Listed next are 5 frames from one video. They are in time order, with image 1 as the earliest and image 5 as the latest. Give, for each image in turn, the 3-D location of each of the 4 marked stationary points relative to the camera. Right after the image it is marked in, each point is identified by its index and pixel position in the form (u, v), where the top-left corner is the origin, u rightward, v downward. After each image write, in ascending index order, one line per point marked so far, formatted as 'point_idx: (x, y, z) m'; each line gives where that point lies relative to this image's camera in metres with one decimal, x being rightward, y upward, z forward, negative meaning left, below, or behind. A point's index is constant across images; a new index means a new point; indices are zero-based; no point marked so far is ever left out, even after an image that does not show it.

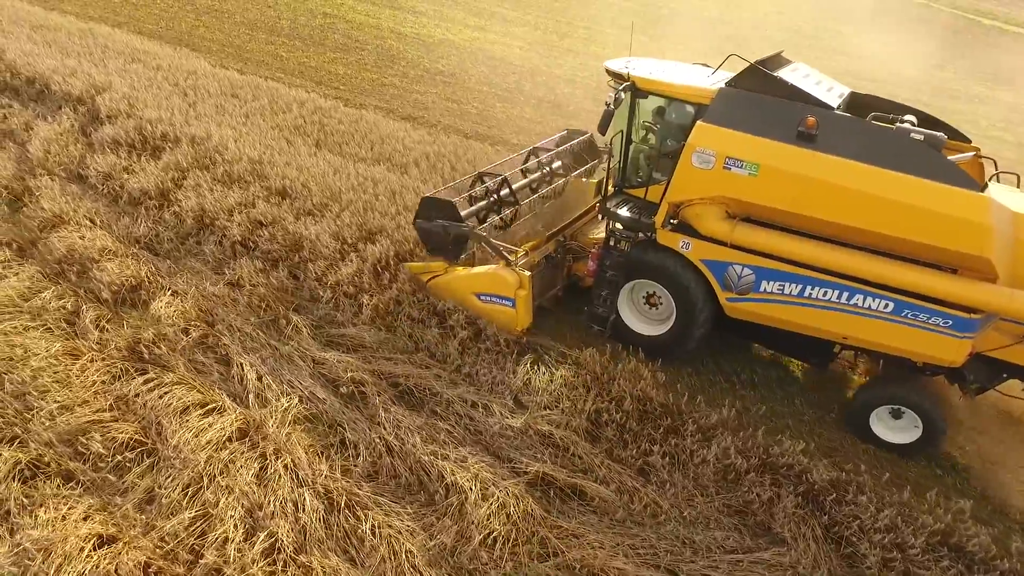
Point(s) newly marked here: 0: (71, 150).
0: (-5.1, +1.6, +6.8) m
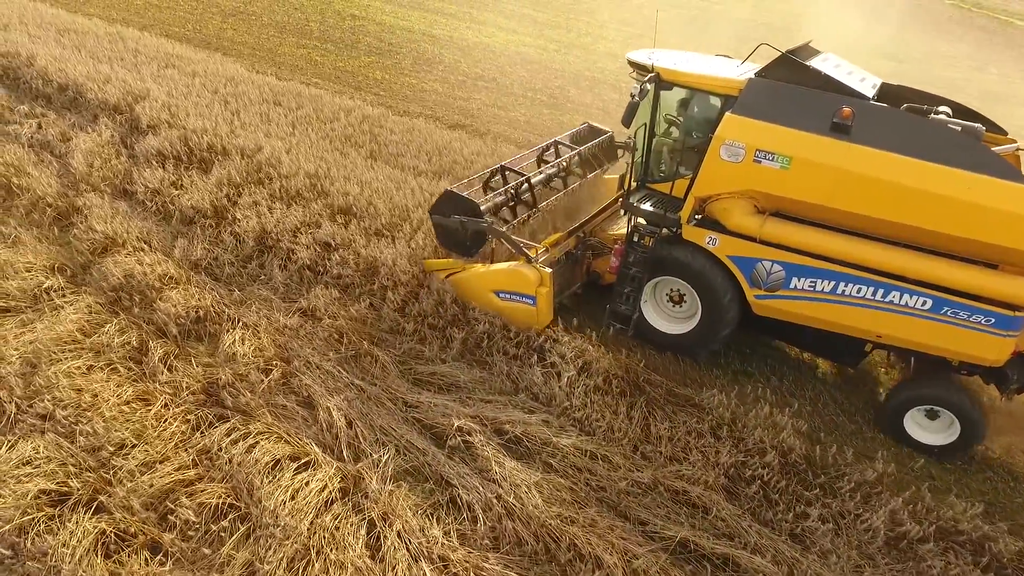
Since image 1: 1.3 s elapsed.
0: (-4.3, +1.4, +6.3) m
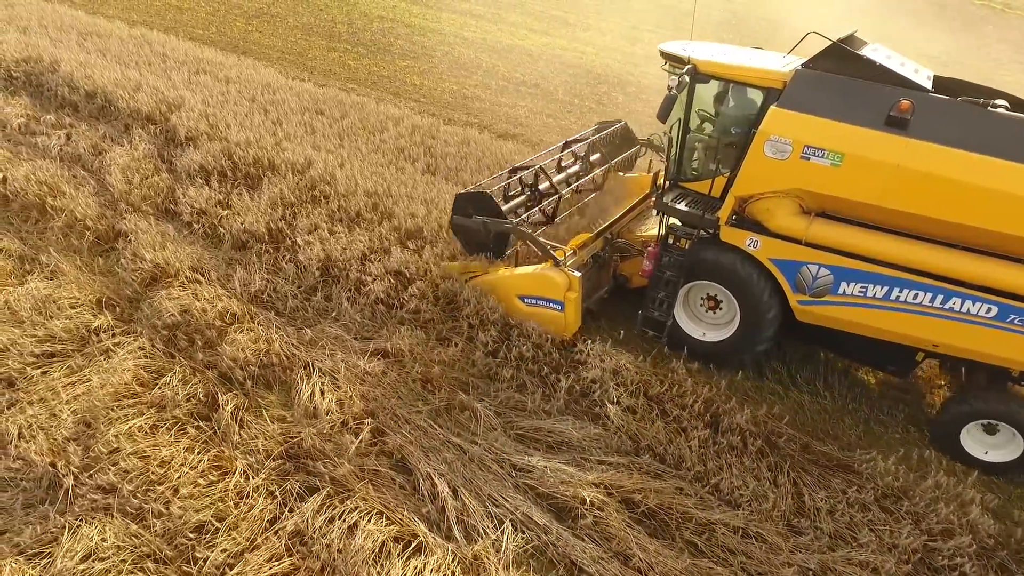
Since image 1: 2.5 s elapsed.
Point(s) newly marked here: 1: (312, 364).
0: (-3.6, +1.1, +5.8) m
1: (-1.4, -0.5, +4.0) m
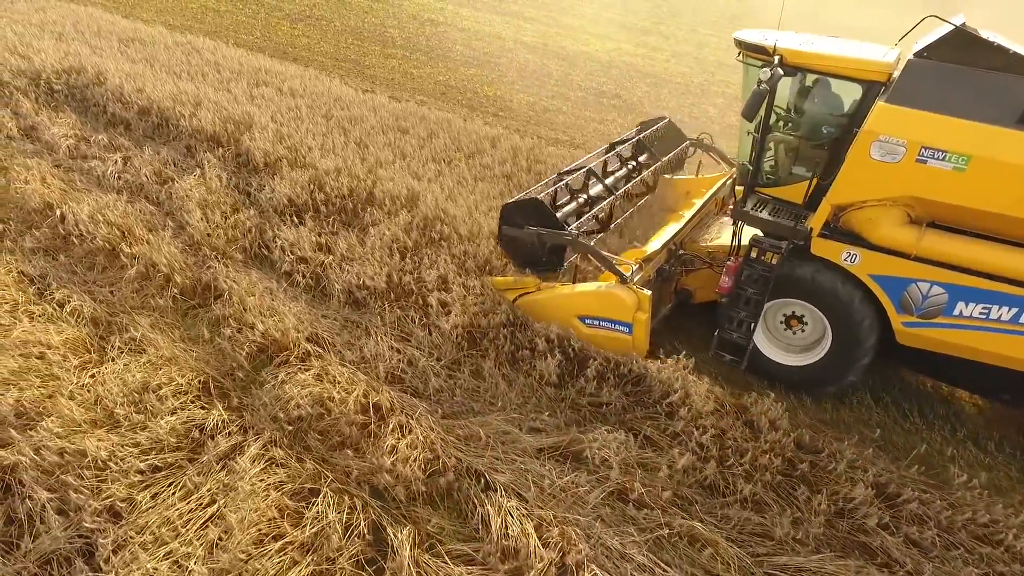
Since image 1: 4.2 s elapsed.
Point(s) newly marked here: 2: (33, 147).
0: (-2.3, +0.6, +4.9) m
1: (-0.1, -1.0, +3.1) m
2: (-5.0, +1.5, +6.0) m
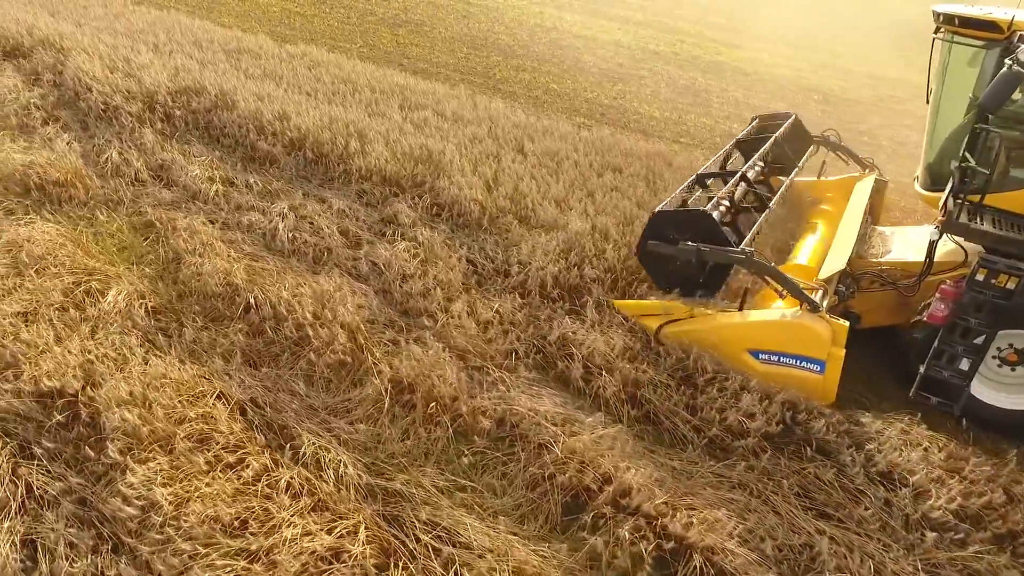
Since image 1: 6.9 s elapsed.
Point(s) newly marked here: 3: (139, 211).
0: (-0.1, -0.1, +3.6) m
1: (+2.1, -1.7, +1.8) m
2: (-2.7, +0.8, +4.7) m
3: (-2.9, +0.6, +4.5) m
